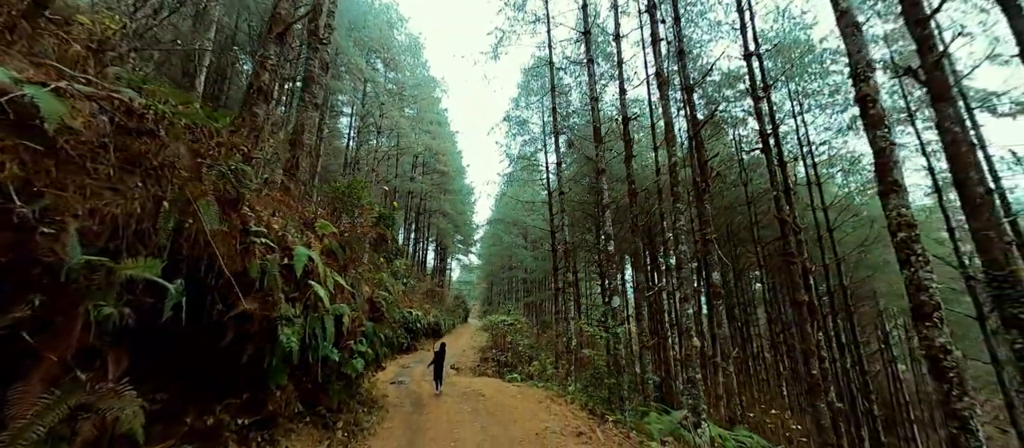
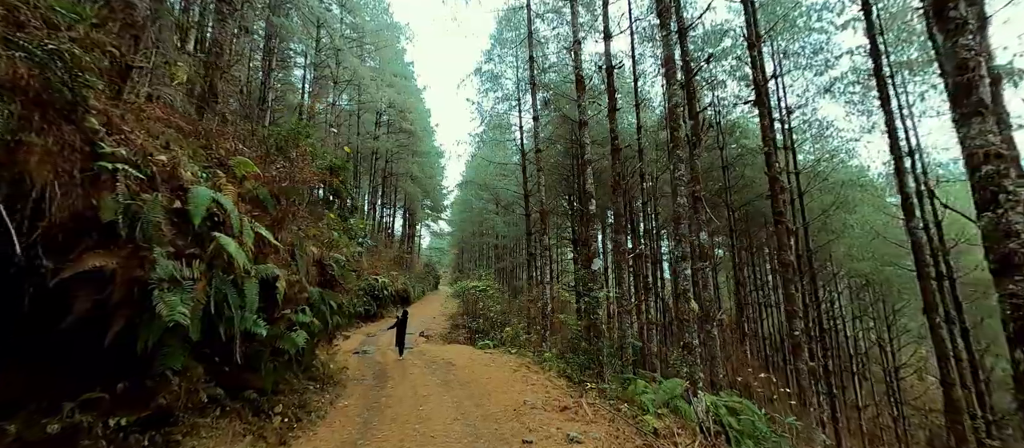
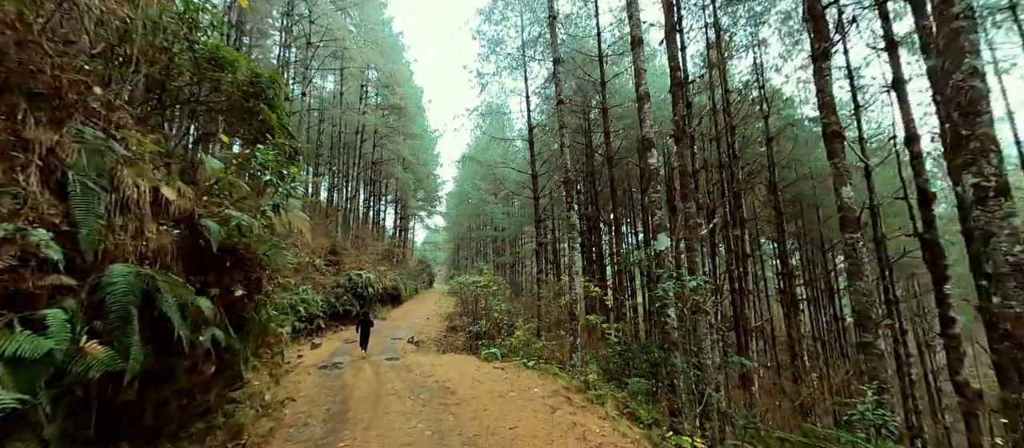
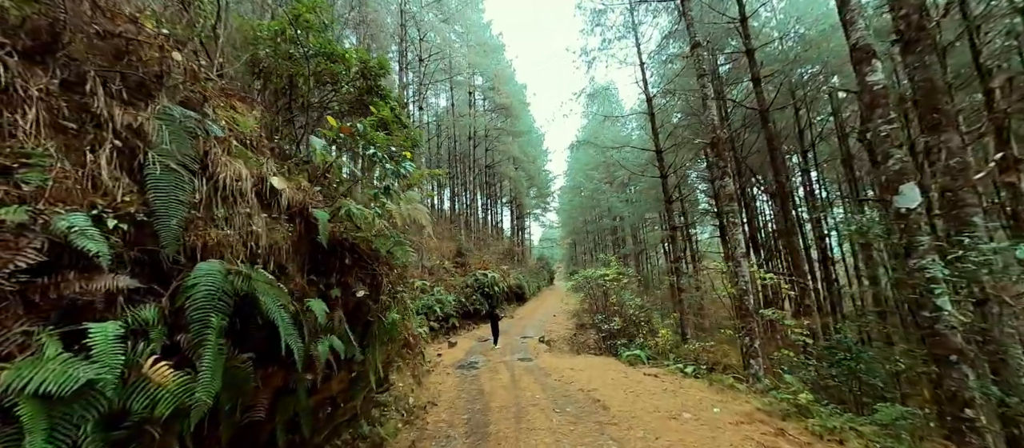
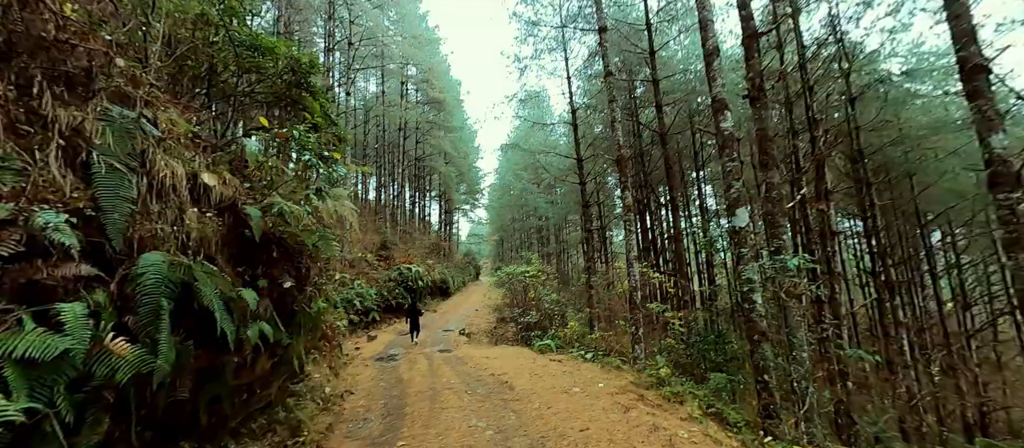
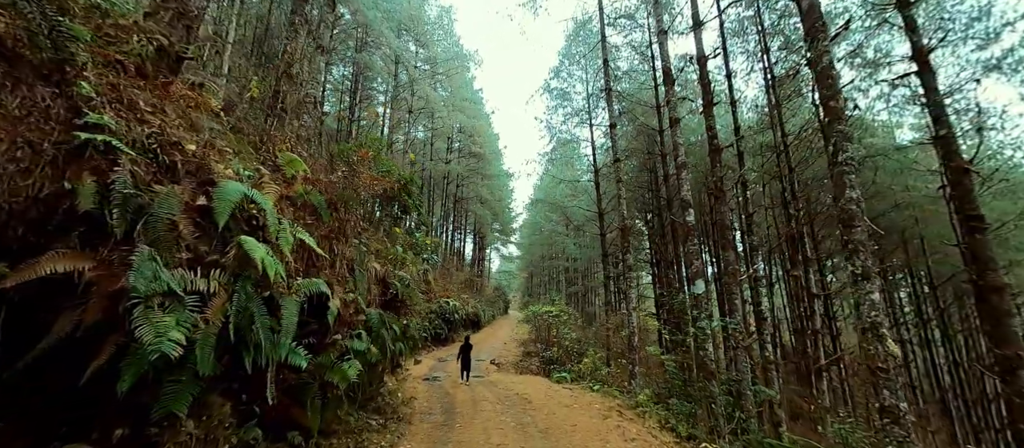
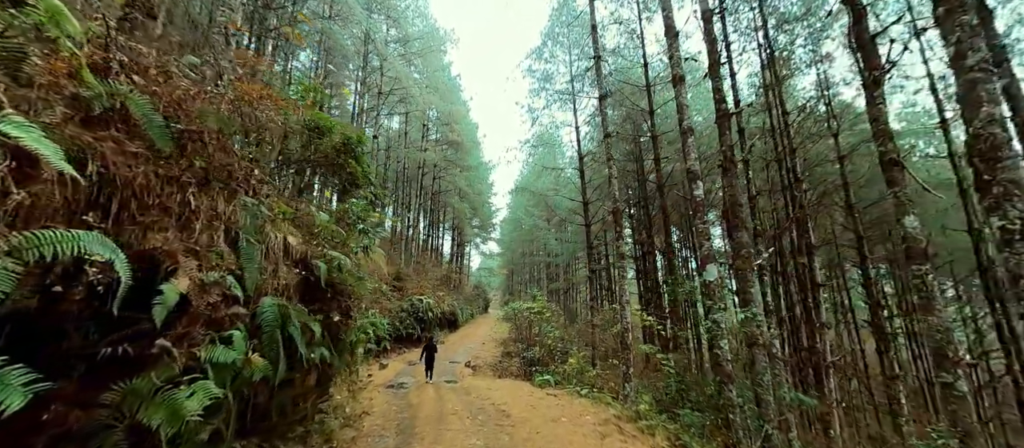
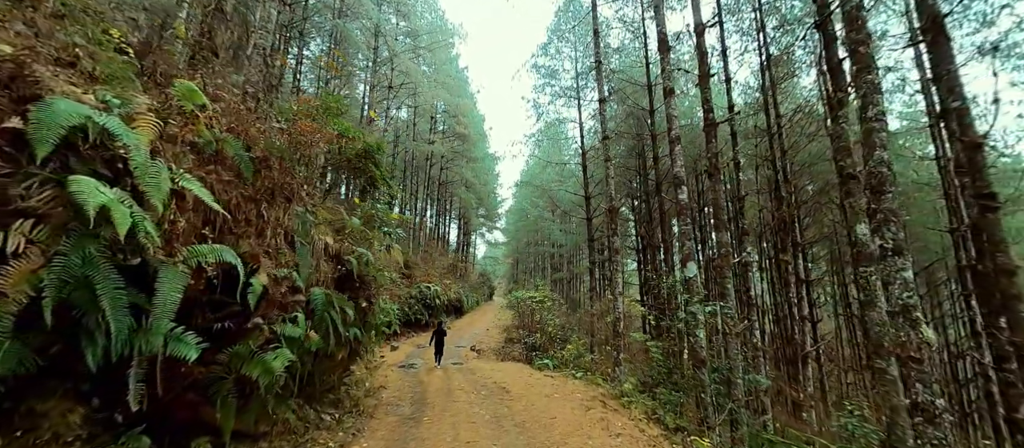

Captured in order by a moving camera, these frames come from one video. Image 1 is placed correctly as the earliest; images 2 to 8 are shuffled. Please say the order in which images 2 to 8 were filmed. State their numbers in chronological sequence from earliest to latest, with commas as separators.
2, 6, 8, 7, 3, 5, 4
